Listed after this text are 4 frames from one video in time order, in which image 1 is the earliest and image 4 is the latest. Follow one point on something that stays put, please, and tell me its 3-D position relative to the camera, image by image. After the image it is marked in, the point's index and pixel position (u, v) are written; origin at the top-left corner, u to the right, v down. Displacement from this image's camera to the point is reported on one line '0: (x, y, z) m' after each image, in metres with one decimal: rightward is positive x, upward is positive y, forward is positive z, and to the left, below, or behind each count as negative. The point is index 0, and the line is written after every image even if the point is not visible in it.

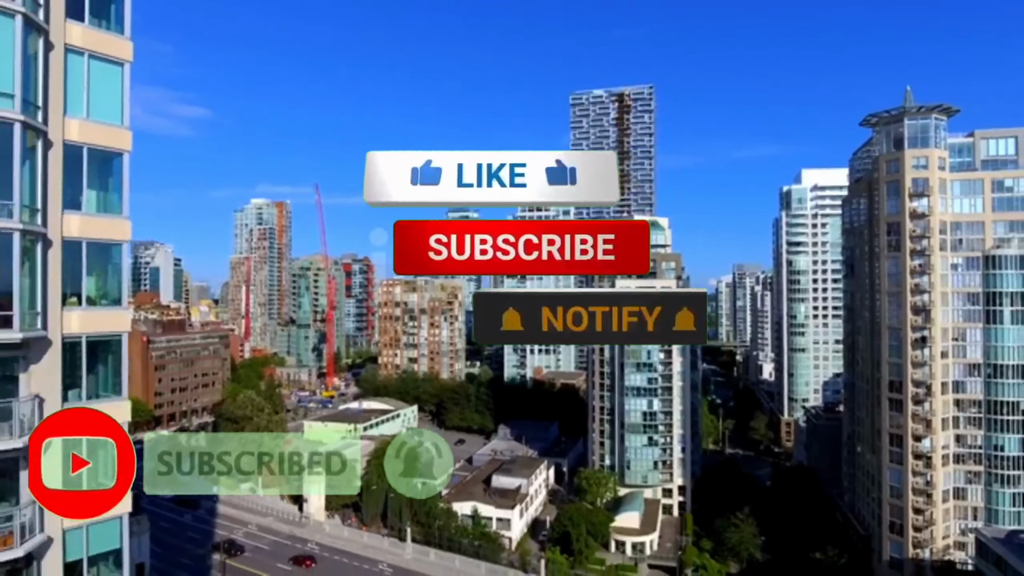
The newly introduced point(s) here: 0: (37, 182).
0: (-6.2, +1.5, +8.4) m
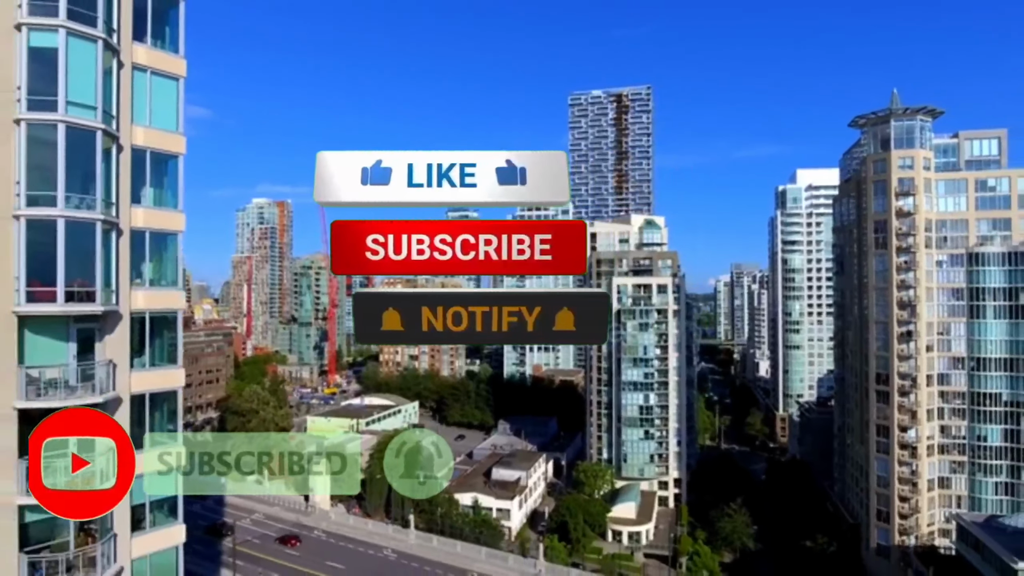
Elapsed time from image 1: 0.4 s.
0: (-6.2, +1.8, +9.9) m
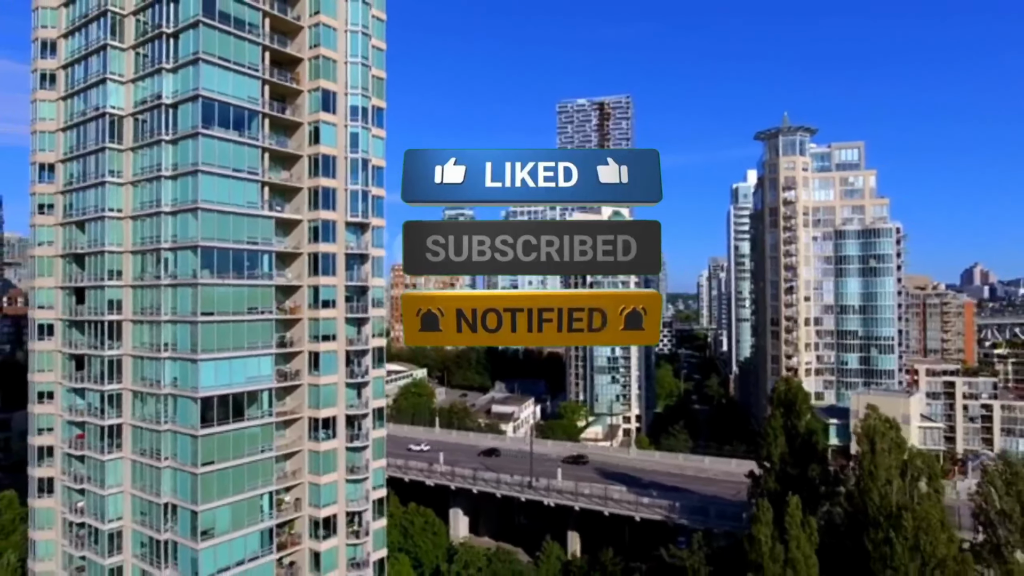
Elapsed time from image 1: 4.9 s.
0: (-6.2, +4.9, +27.7) m
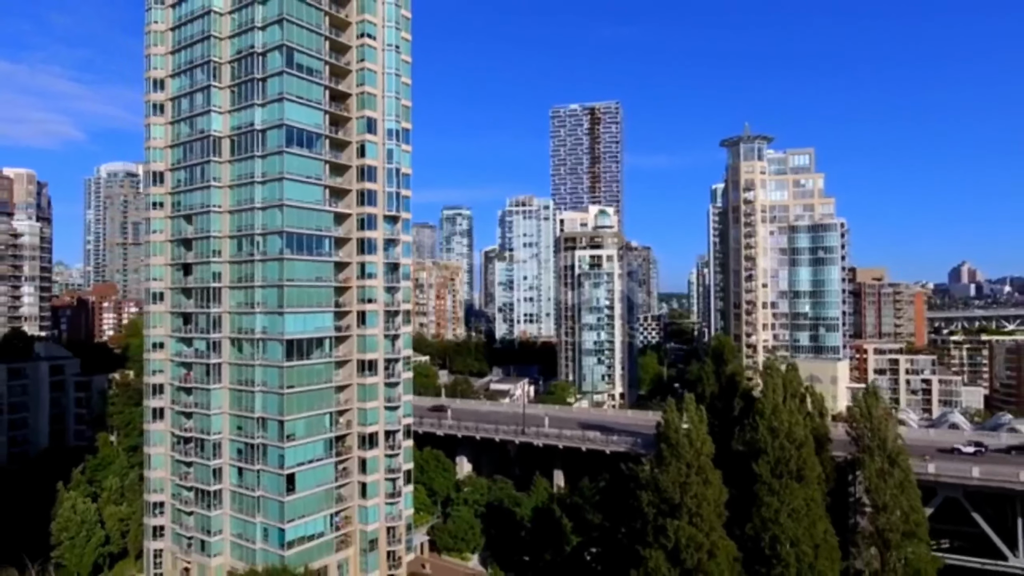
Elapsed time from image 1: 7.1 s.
0: (-6.5, +6.3, +36.9) m
